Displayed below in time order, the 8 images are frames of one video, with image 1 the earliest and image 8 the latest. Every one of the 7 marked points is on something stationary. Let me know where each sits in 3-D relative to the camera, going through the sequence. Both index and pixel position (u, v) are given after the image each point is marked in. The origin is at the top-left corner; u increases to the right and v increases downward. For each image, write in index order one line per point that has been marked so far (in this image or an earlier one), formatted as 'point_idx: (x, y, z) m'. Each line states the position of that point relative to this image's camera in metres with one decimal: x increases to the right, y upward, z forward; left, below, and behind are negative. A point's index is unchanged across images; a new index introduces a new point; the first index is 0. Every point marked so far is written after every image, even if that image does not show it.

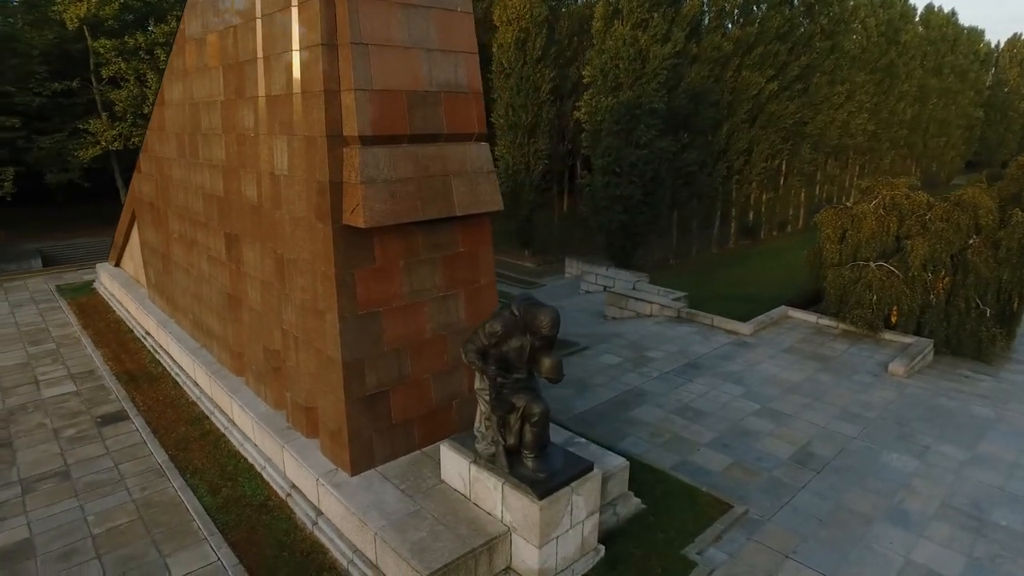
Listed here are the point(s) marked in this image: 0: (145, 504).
0: (-3.2, -1.9, +5.3) m
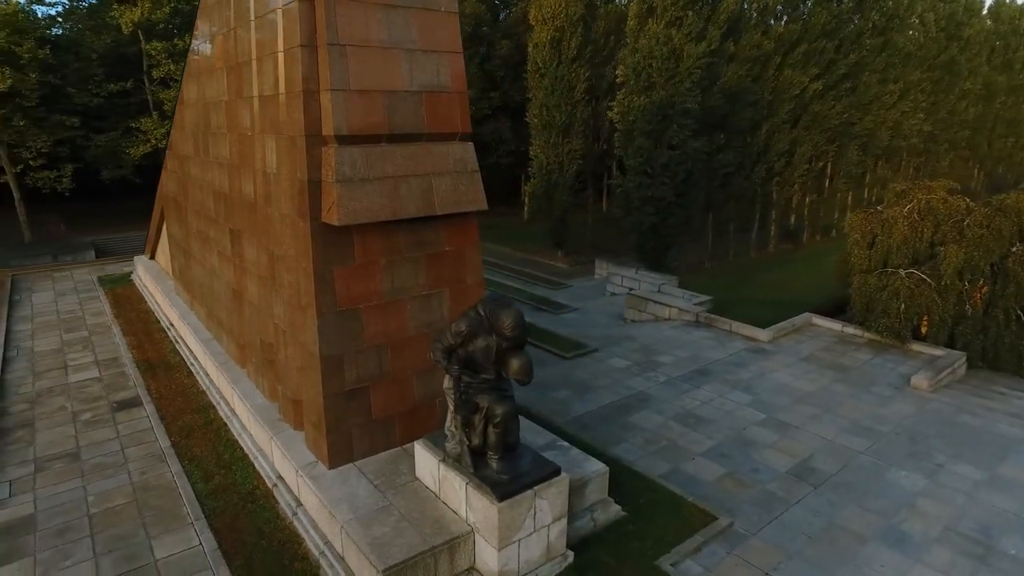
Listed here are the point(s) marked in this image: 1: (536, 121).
0: (-3.4, -1.8, +5.6) m
1: (+0.8, +5.2, +19.3) m
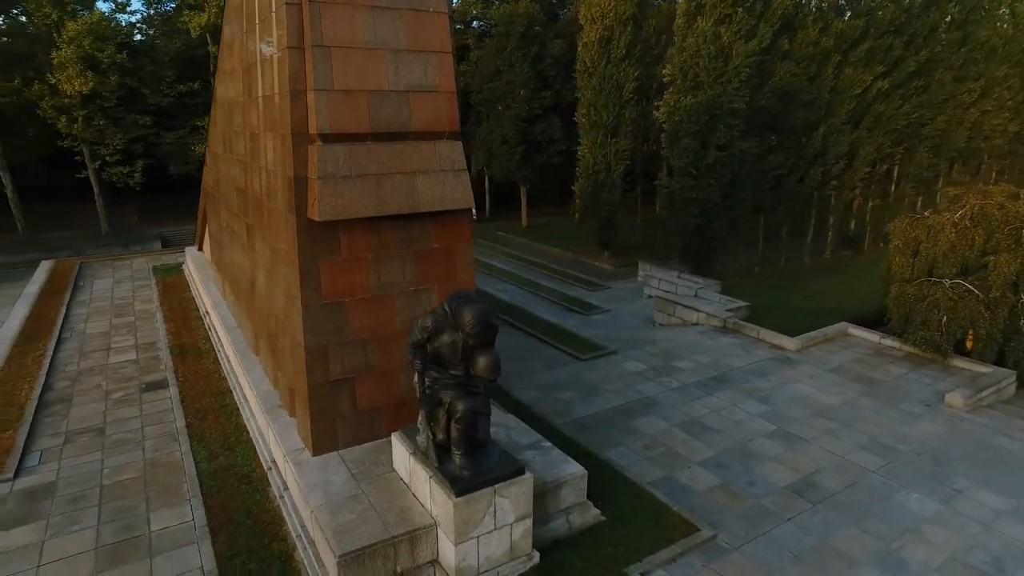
0: (-3.5, -1.7, +5.9) m
1: (+2.3, +5.2, +19.1) m
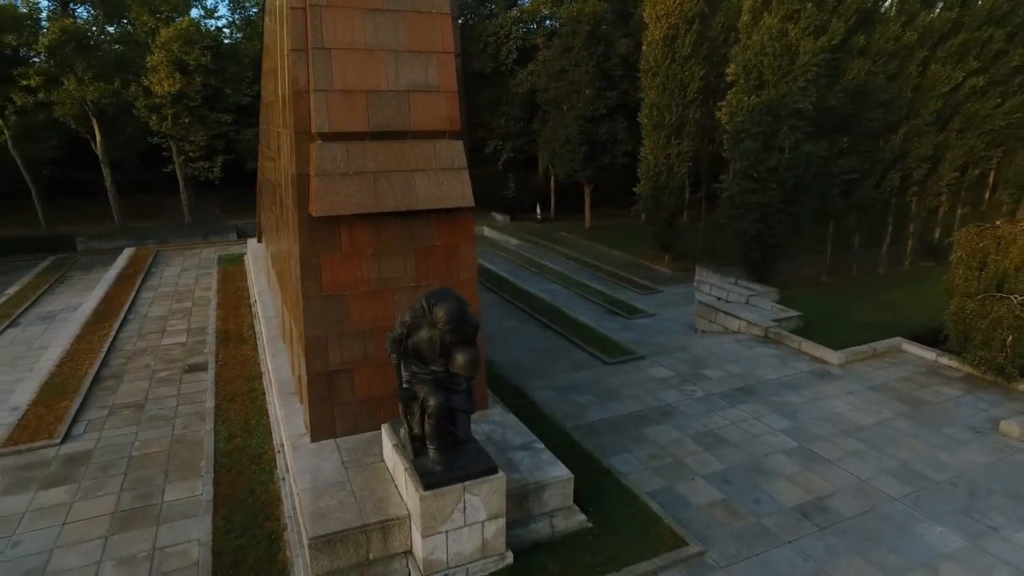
0: (-3.5, -1.6, +6.4) m
1: (+4.1, +5.1, +18.8) m
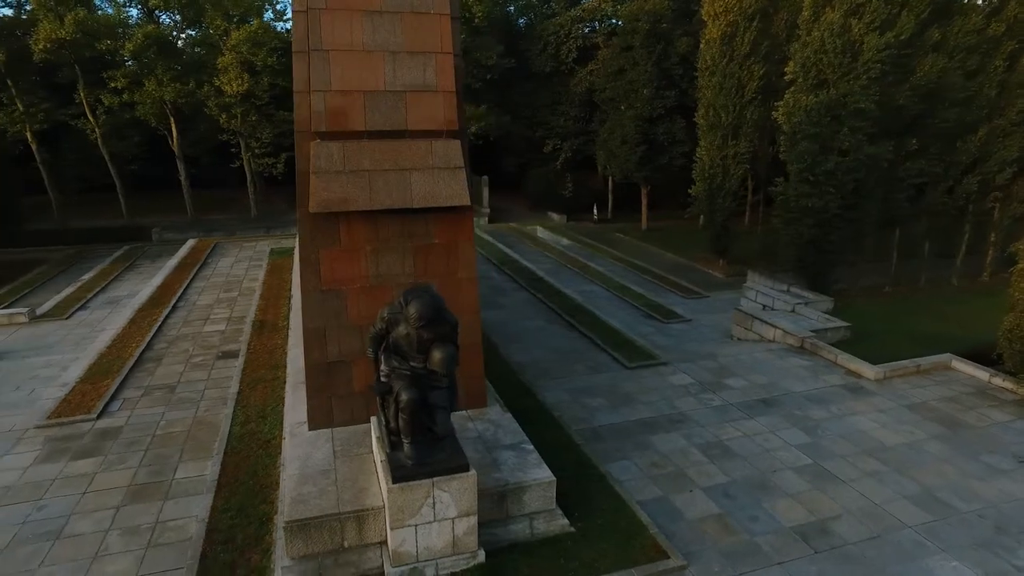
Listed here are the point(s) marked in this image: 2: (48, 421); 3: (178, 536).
0: (-3.5, -1.5, +6.7) m
1: (+5.6, +5.0, +18.2) m
2: (-5.1, -1.5, +6.7) m
3: (-2.7, -2.0, +4.9) m
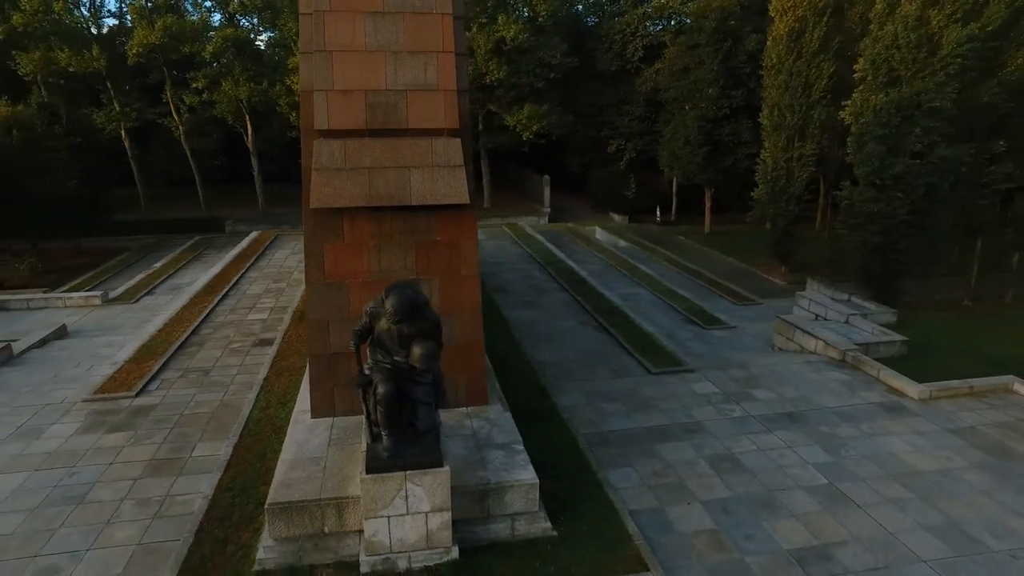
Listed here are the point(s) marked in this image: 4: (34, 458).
0: (-3.4, -1.4, +7.1) m
1: (+7.2, +4.8, +17.5) m
2: (-5.0, -1.3, +7.3) m
3: (-2.8, -1.9, +5.3) m
4: (-4.7, -1.7, +6.0) m
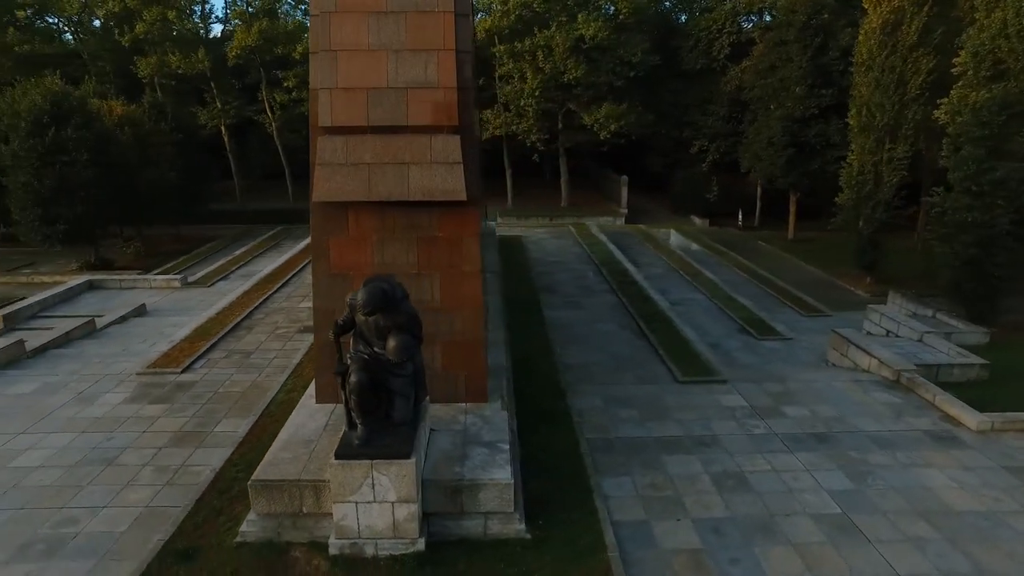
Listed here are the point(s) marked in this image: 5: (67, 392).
0: (-3.2, -1.2, +7.6) m
1: (+9.0, +4.4, +16.2) m
2: (-4.8, -1.1, +7.9) m
3: (-3.0, -1.8, +5.6) m
4: (-4.7, -1.5, +6.7) m
5: (-5.4, -1.3, +7.5) m
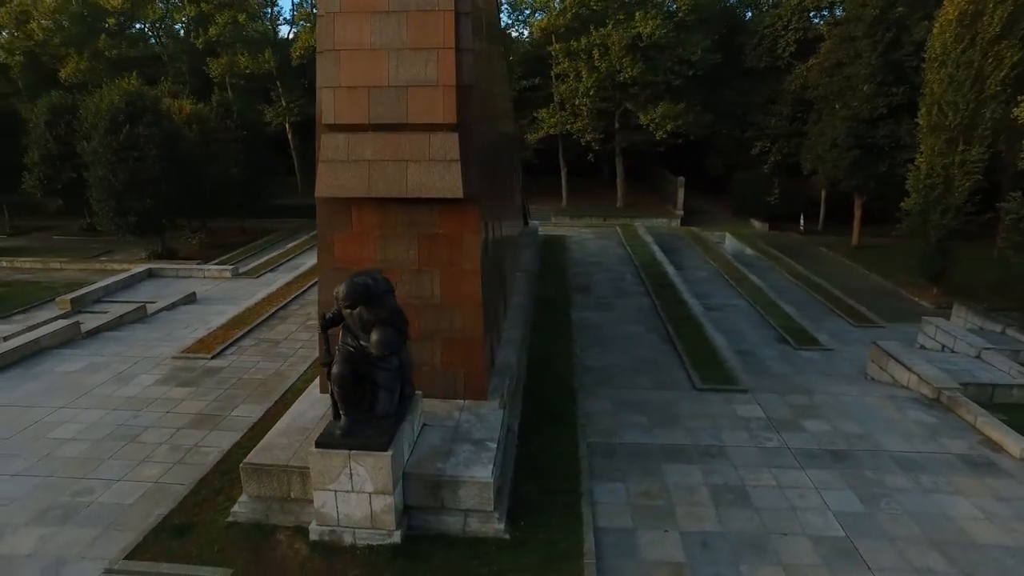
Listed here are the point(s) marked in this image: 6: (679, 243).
0: (-3.0, -1.1, +7.9) m
1: (+10.2, +4.2, +15.2) m
2: (-4.5, -0.9, +8.4) m
3: (-3.0, -1.7, +5.9) m
4: (-4.6, -1.3, +7.2) m
5: (-5.3, -1.1, +8.0) m
6: (+5.2, +1.4, +19.1) m
